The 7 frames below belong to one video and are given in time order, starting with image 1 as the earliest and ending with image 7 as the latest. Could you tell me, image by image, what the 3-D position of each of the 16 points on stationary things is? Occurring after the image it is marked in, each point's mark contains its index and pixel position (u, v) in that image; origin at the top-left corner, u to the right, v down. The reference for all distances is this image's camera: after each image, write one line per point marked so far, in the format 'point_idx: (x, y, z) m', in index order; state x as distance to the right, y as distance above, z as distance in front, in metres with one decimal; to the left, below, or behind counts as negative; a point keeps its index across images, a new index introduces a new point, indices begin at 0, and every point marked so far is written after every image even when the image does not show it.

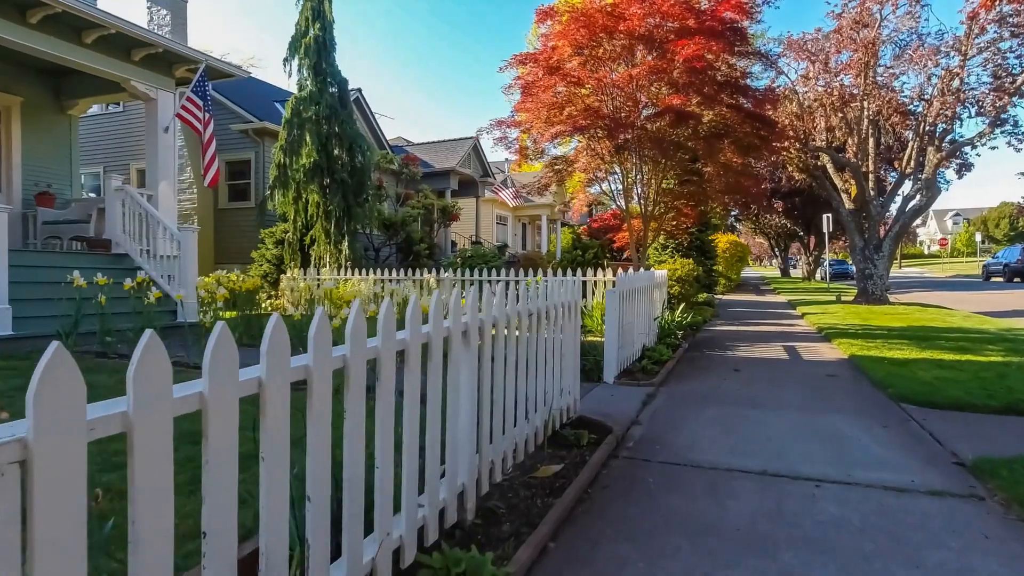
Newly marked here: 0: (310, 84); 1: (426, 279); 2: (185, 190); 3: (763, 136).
0: (-4.5, +4.5, +14.6) m
1: (-1.6, +0.2, +12.6) m
2: (-8.7, +2.6, +17.6) m
3: (+4.2, +2.6, +11.2) m
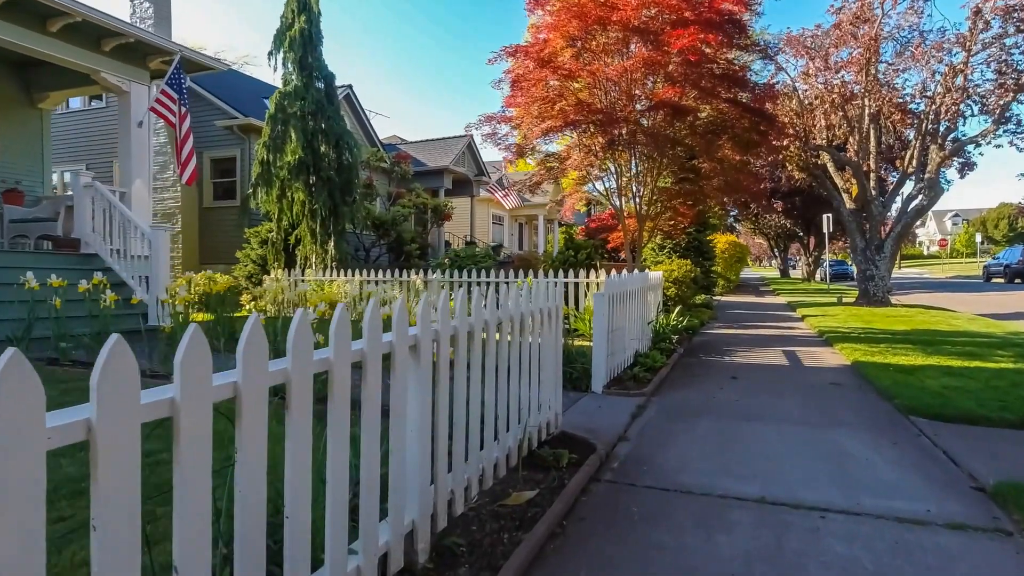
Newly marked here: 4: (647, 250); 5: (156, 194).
0: (-4.6, +4.5, +14.2) m
1: (-1.8, +0.1, +12.2) m
2: (-8.9, +2.6, +17.1) m
3: (+4.1, +2.6, +10.7) m
4: (+3.7, +1.1, +18.4) m
5: (-9.3, +2.5, +17.3) m
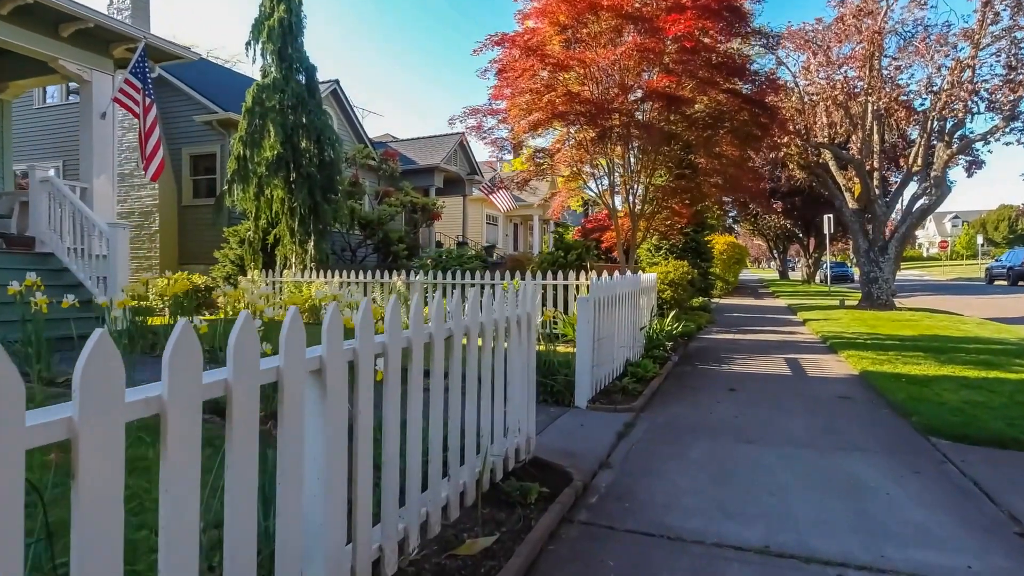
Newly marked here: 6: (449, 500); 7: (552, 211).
0: (-4.9, +4.5, +13.6) m
1: (-2.0, +0.1, +11.5) m
2: (-9.1, +2.6, +16.5) m
3: (+3.8, +2.5, +10.1) m
4: (+3.5, +1.0, +17.8) m
5: (-9.5, +2.4, +16.7) m
6: (-0.3, -1.0, +3.2) m
7: (+0.8, +1.5, +13.3) m
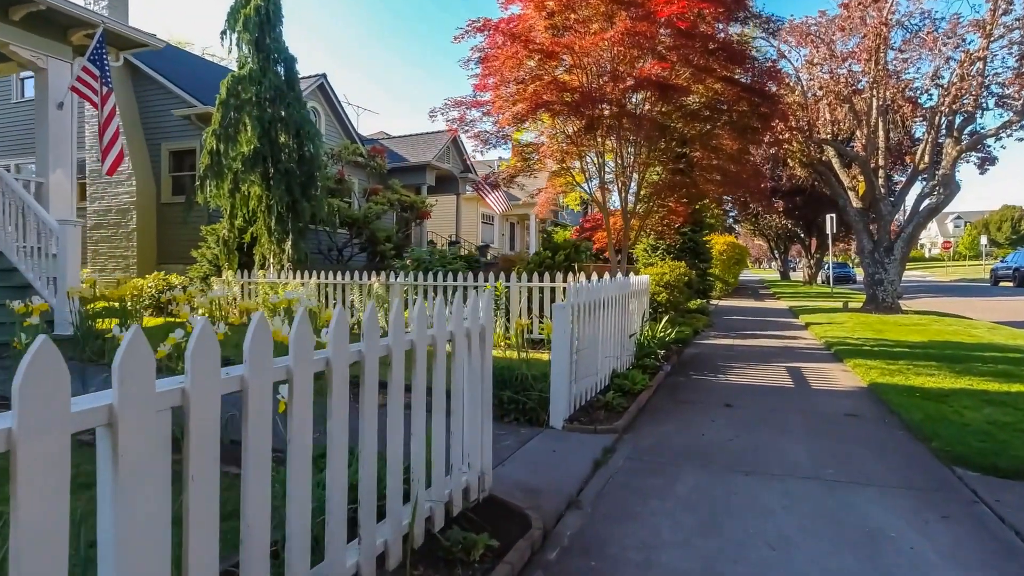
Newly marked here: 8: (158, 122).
0: (-5.1, +4.4, +12.9) m
1: (-2.3, +0.1, +10.9) m
2: (-9.4, +2.5, +15.9) m
3: (+3.6, +2.5, +9.4) m
4: (+3.3, +1.0, +17.1) m
5: (-9.8, +2.4, +16.0) m
6: (-0.6, -1.1, +2.5) m
7: (+0.5, +1.5, +12.6) m
8: (-8.6, +4.0, +16.1) m
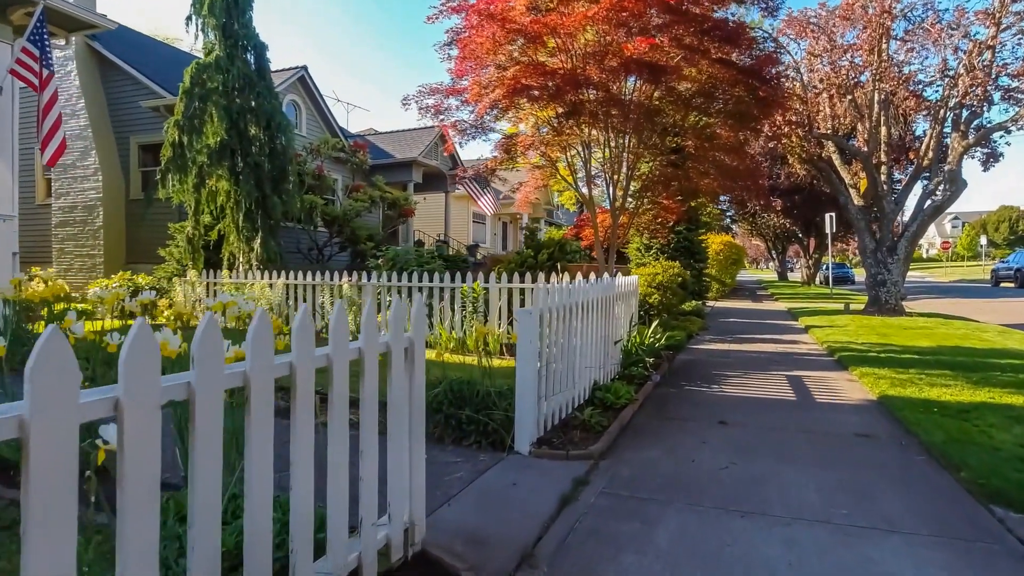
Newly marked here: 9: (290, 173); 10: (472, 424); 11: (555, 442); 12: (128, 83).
0: (-5.4, +4.4, +12.2) m
1: (-2.6, +0.1, +10.1) m
2: (-9.7, +2.5, +15.1) m
3: (+3.3, +2.5, +8.7) m
4: (+2.9, +0.9, +16.4) m
5: (-10.1, +2.4, +15.3) m
6: (-0.8, -1.1, +1.8) m
7: (+0.2, +1.5, +11.9) m
8: (-8.9, +4.0, +15.3) m
9: (-4.3, +2.2, +12.9) m
10: (-0.3, -1.0, +4.7) m
11: (+0.3, -1.1, +4.8) m
12: (-8.9, +4.7, +15.3) m
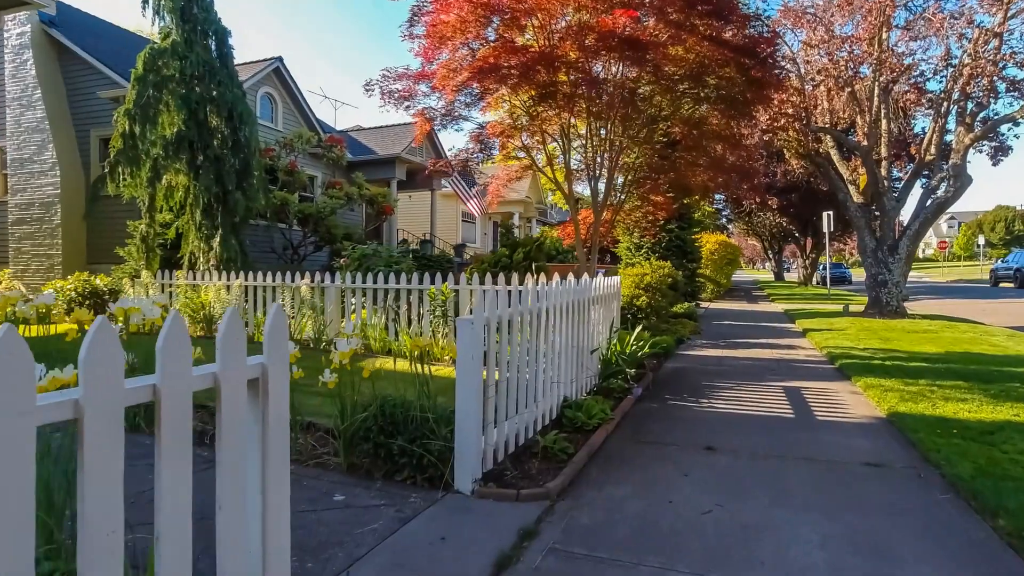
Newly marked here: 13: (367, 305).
0: (-5.8, +4.4, +11.4) m
1: (-3.0, 0.0, +9.3) m
2: (-10.1, +2.5, +14.3) m
3: (+2.9, +2.4, +8.0) m
4: (+2.5, +0.9, +15.6) m
5: (-10.5, +2.4, +14.4) m
6: (-1.2, -1.1, +1.0) m
7: (-0.1, +1.5, +11.1) m
8: (-9.3, +4.0, +14.5) m
9: (-4.7, +2.2, +12.1) m
10: (-0.6, -1.0, +3.9) m
11: (0.0, -1.1, +4.0) m
12: (-9.3, +4.7, +14.4) m
13: (-2.0, -0.2, +9.0) m
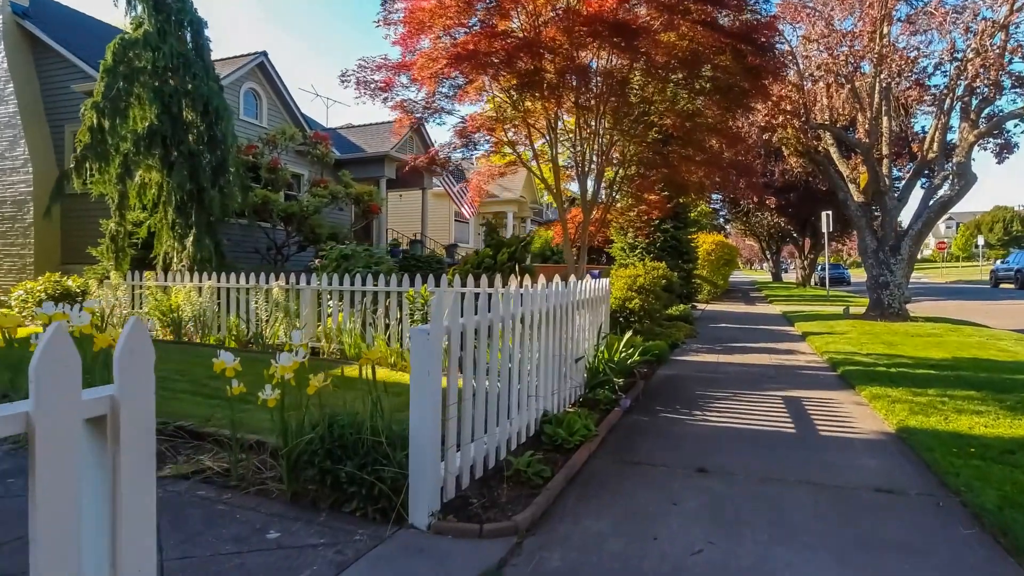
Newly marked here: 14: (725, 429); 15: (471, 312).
0: (-6.0, +4.4, +10.9) m
1: (-3.2, 0.0, +8.9) m
2: (-10.3, +2.5, +13.8) m
3: (+2.7, +2.4, +7.5) m
4: (+2.3, +0.9, +15.2) m
5: (-10.7, +2.3, +13.9) m
6: (-1.3, -1.1, +0.5) m
7: (-0.4, +1.4, +10.6) m
8: (-9.5, +4.0, +14.0) m
9: (-4.9, +2.2, +11.6) m
10: (-0.8, -1.0, +3.4) m
11: (-0.2, -1.2, +3.5) m
12: (-9.5, +4.7, +13.9) m
13: (-2.2, -0.3, +8.5) m
14: (+1.8, -1.2, +5.5) m
15: (-0.2, -0.1, +3.9) m
